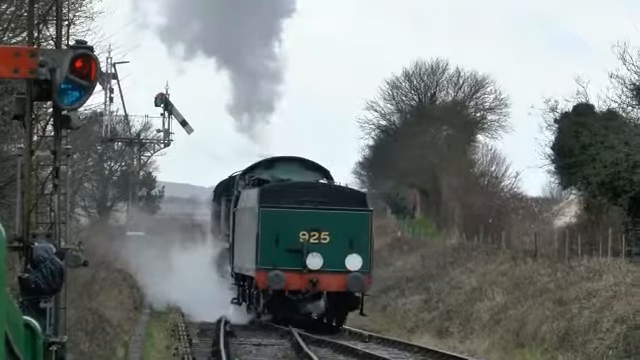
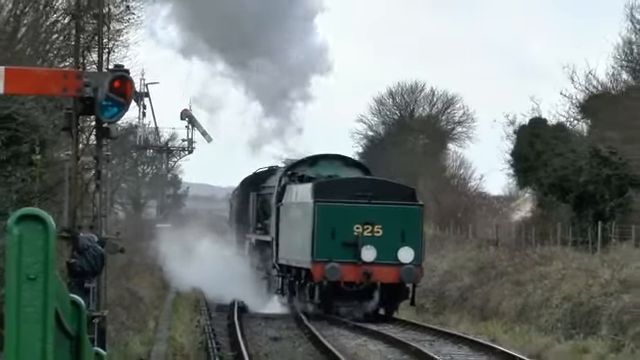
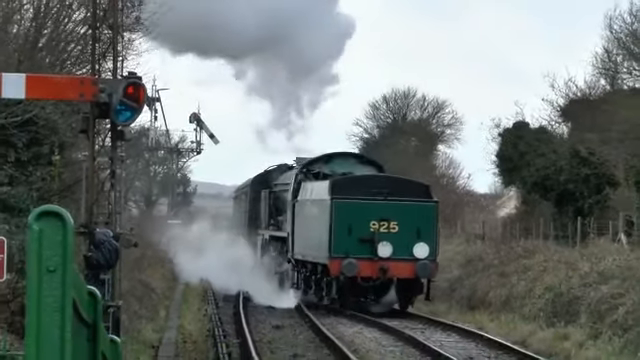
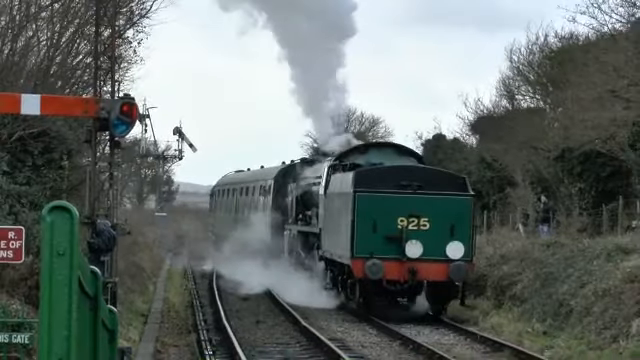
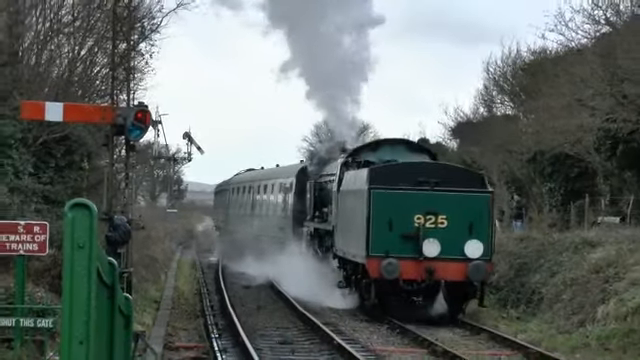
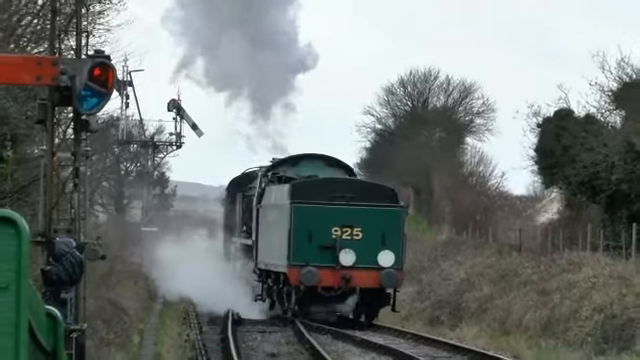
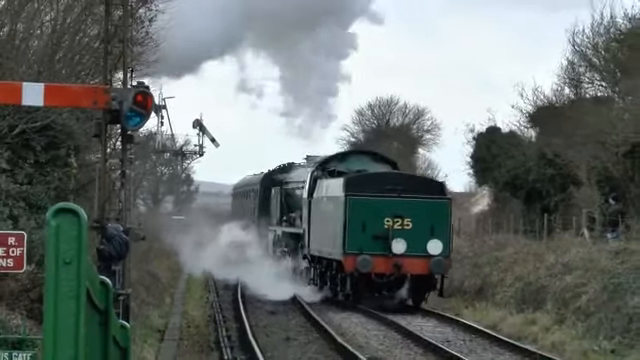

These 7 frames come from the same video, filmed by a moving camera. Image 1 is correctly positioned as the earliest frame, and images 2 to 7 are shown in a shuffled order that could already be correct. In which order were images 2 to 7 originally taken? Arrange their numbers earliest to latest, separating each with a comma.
6, 2, 3, 7, 4, 5
